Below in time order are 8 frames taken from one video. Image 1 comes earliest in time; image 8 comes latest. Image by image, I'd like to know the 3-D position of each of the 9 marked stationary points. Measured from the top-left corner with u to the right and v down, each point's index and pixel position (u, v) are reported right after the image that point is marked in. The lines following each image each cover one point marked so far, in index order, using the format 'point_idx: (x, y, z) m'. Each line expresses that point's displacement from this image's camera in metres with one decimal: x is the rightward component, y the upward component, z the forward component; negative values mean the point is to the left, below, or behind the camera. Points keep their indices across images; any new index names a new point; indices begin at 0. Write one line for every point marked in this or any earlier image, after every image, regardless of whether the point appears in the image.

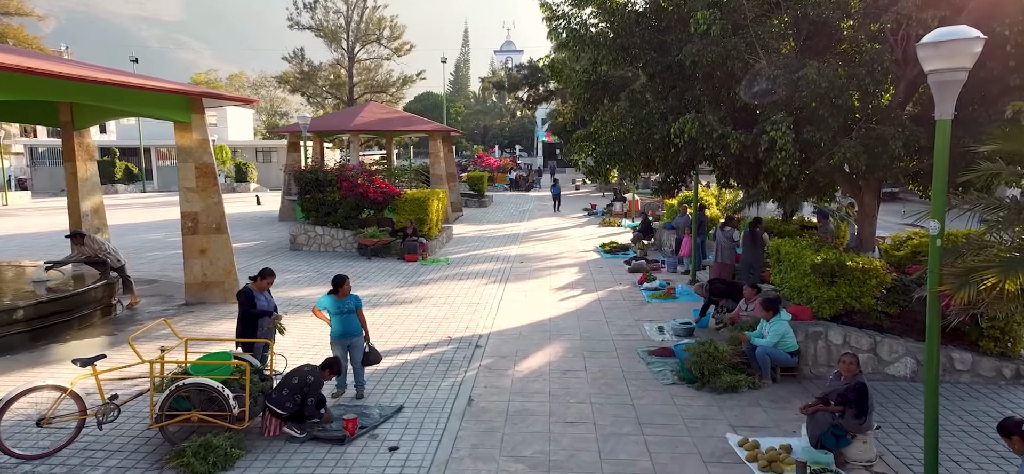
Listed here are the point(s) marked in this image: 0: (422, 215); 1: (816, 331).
0: (-2.2, +0.5, +15.9) m
1: (+3.2, -1.0, +7.0) m
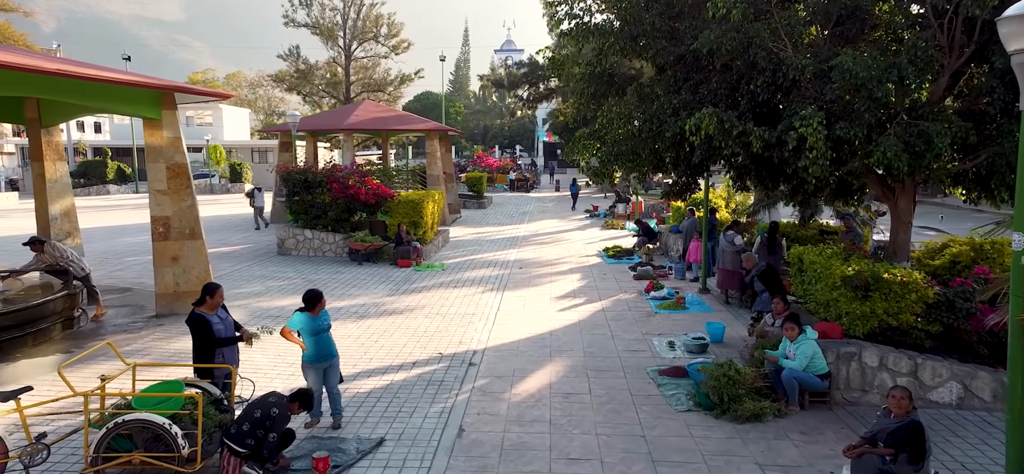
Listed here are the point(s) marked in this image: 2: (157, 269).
0: (-2.2, +0.4, +15.1) m
1: (+3.2, -1.1, +6.2) m
2: (-5.0, -0.4, +9.2) m
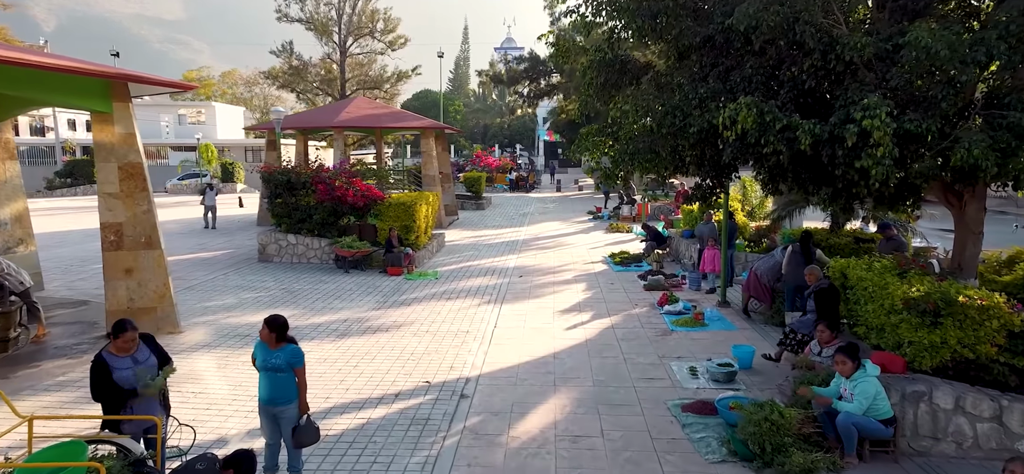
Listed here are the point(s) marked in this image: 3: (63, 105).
0: (-2.2, +0.3, +14.1) m
1: (+3.2, -1.2, +5.2) m
2: (-5.0, -0.6, +8.1) m
3: (-5.5, +1.6, +8.1) m
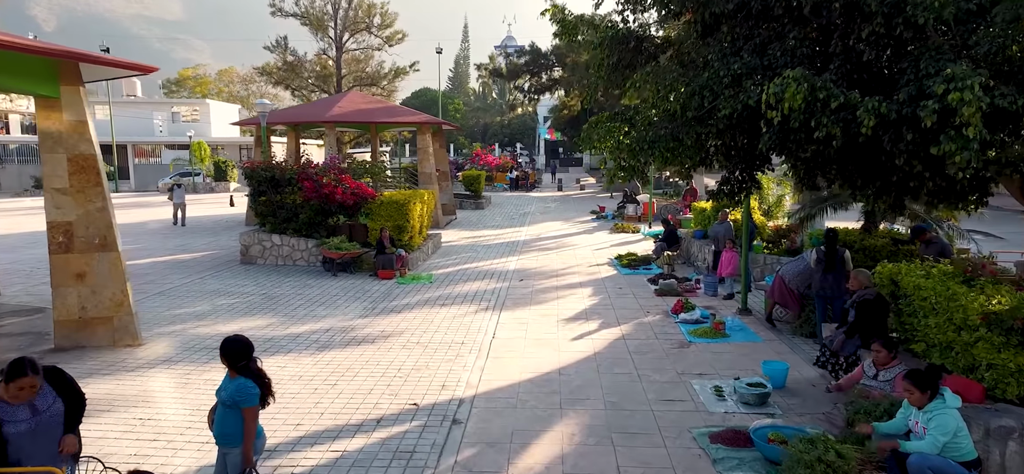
0: (-2.2, +0.3, +13.1) m
1: (+3.2, -1.2, +4.2) m
2: (-5.0, -0.6, +7.2) m
3: (-5.5, +1.6, +7.1) m
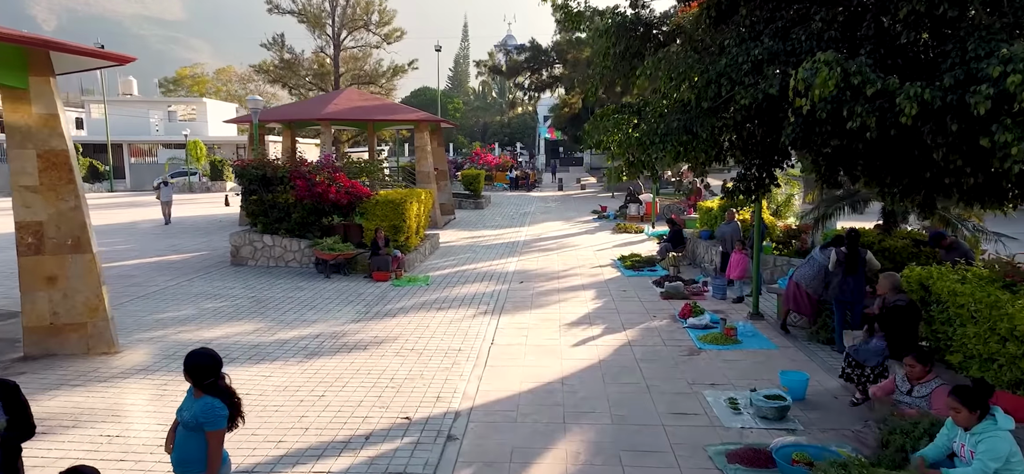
0: (-2.2, +0.3, +12.7) m
1: (+3.2, -1.2, +3.8) m
2: (-5.0, -0.6, +6.8) m
3: (-5.5, +1.6, +6.7) m
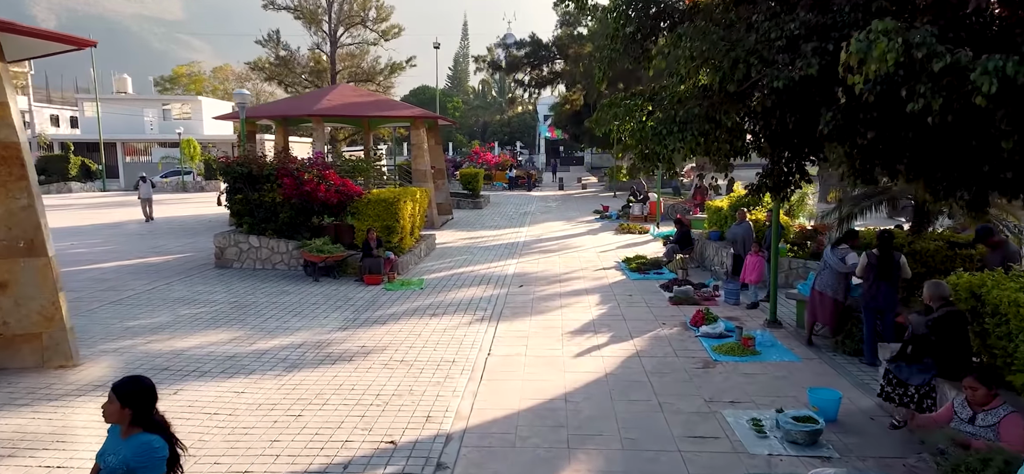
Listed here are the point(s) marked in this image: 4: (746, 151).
0: (-2.2, +0.3, +12.1) m
1: (+3.2, -1.2, +3.1) m
2: (-5.0, -0.6, +6.1) m
3: (-5.5, +1.6, +6.1) m
4: (+1.8, +0.7, +5.0) m
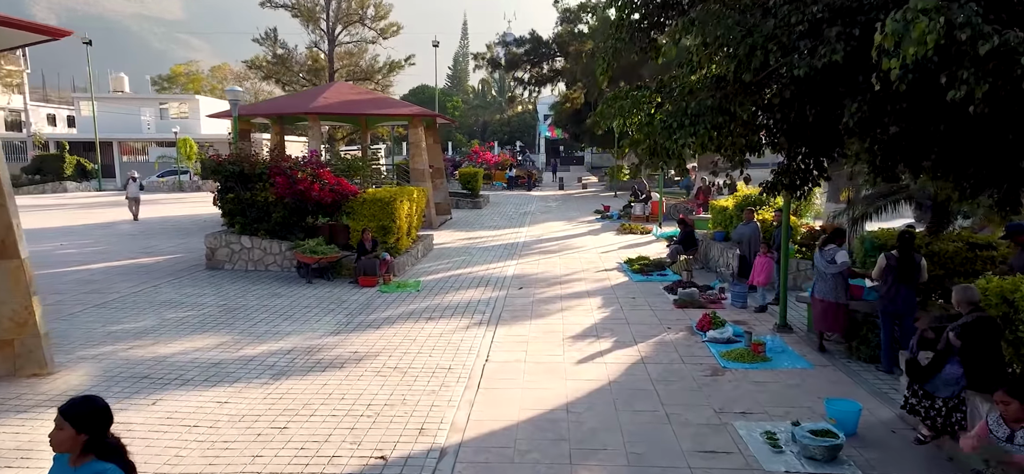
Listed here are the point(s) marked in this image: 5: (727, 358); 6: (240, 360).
0: (-2.3, +0.3, +11.7) m
1: (+3.1, -1.3, +2.8) m
2: (-5.0, -0.6, +5.8) m
3: (-5.6, +1.6, +5.7) m
4: (+1.8, +0.6, +4.7) m
5: (+2.3, -1.3, +6.9) m
6: (-2.9, -1.3, +7.0) m
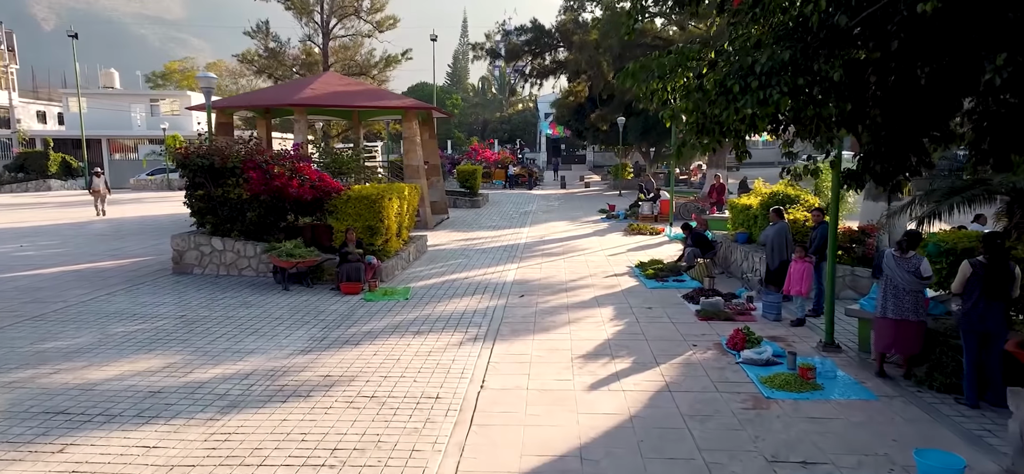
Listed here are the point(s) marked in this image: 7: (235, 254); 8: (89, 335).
0: (-2.2, +0.3, +10.6) m
1: (+3.1, -1.3, +1.7) m
2: (-5.0, -0.6, +4.6) m
3: (-5.5, +1.6, +4.6) m
4: (+1.8, +0.6, +3.5) m
5: (+2.3, -1.3, +5.8) m
6: (-2.9, -1.3, +5.8) m
7: (-4.5, -0.3, +10.6) m
8: (-4.6, -1.1, +7.1) m
